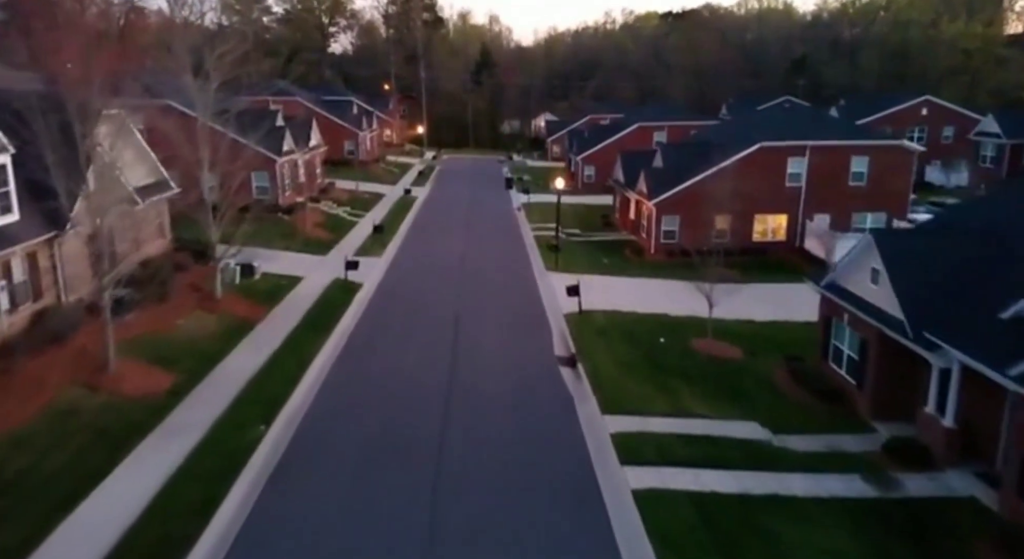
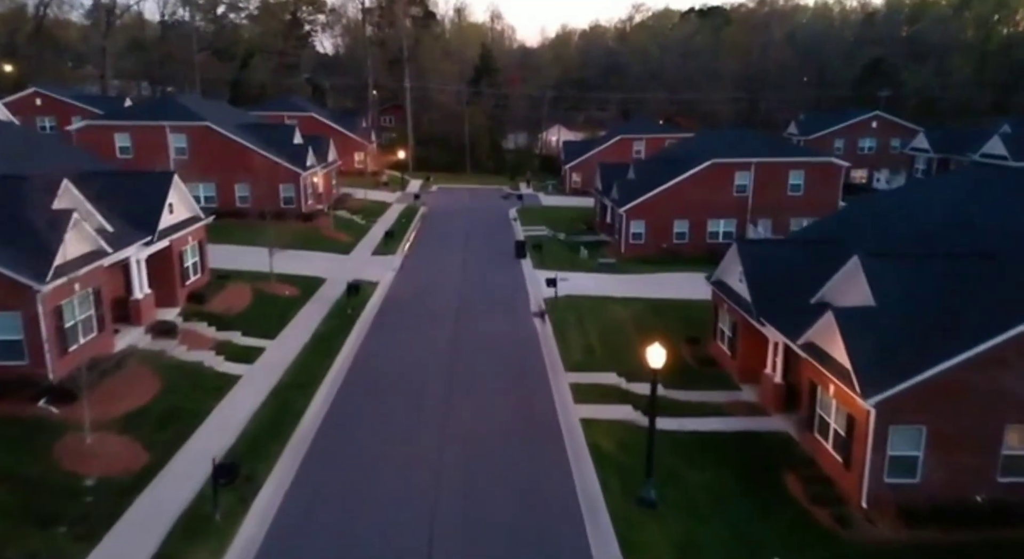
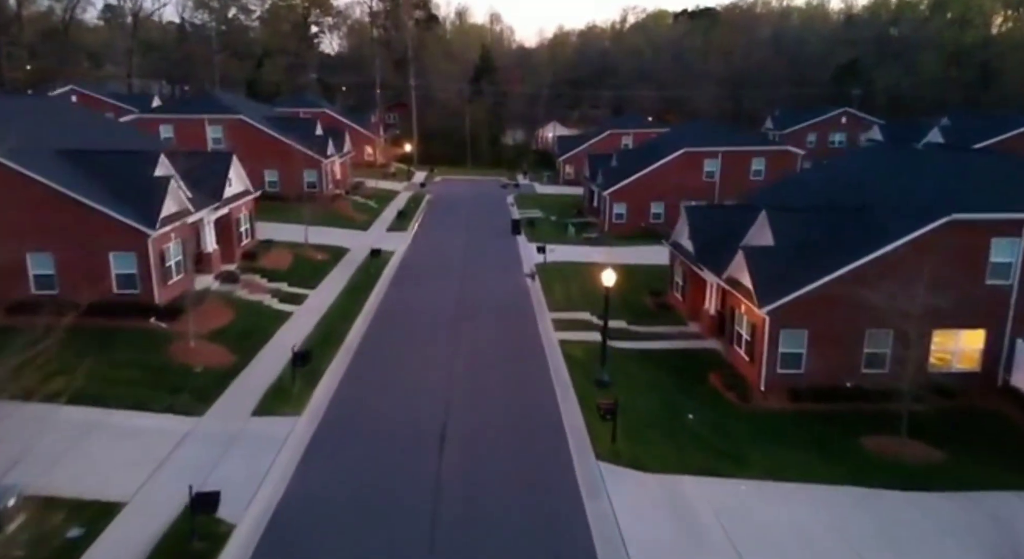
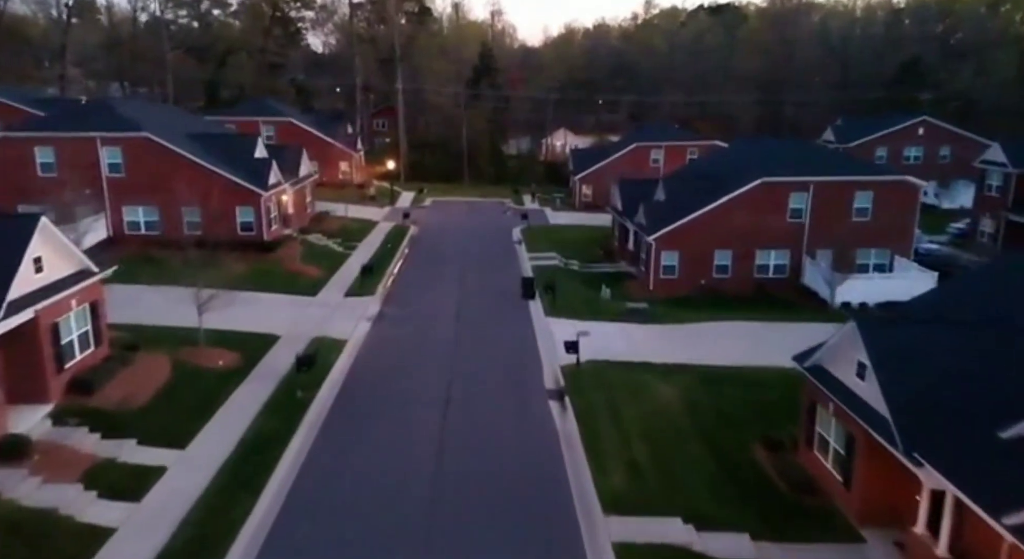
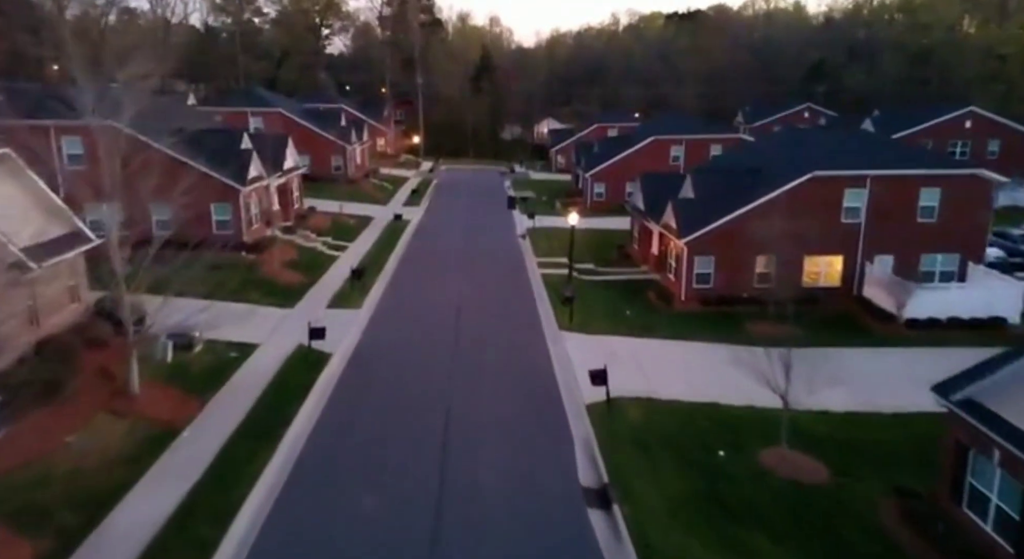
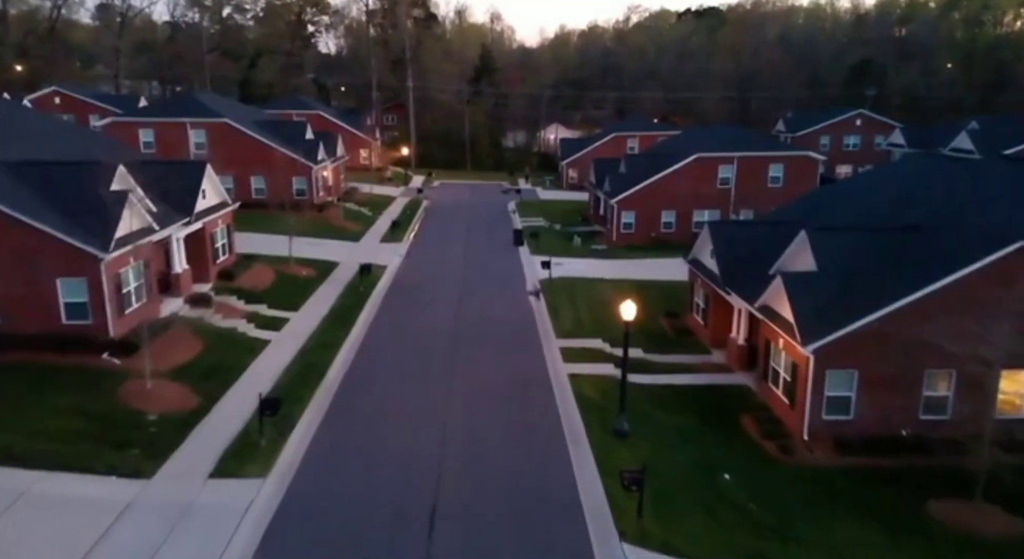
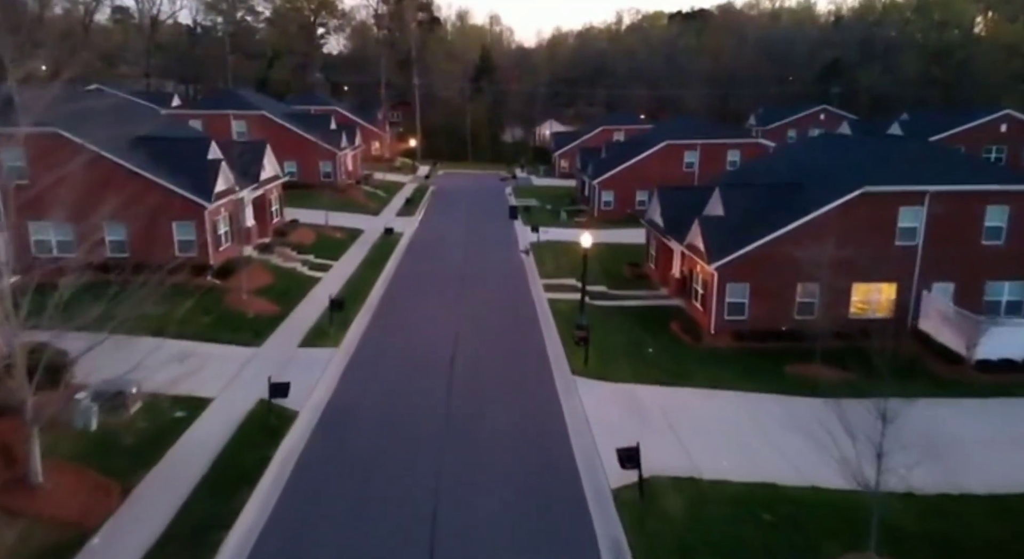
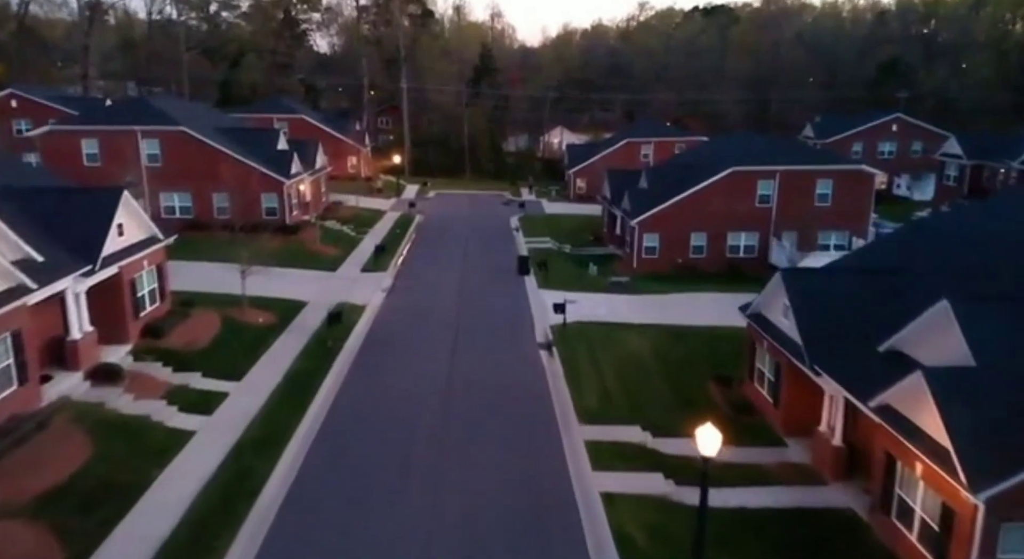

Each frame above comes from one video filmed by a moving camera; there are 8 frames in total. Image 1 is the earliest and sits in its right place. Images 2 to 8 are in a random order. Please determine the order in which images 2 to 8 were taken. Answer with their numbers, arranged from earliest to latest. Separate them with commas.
5, 7, 3, 6, 2, 8, 4
